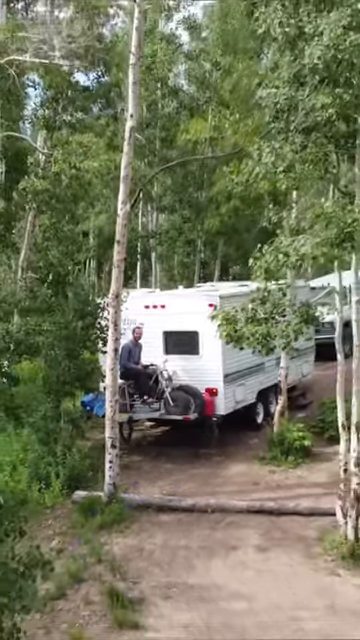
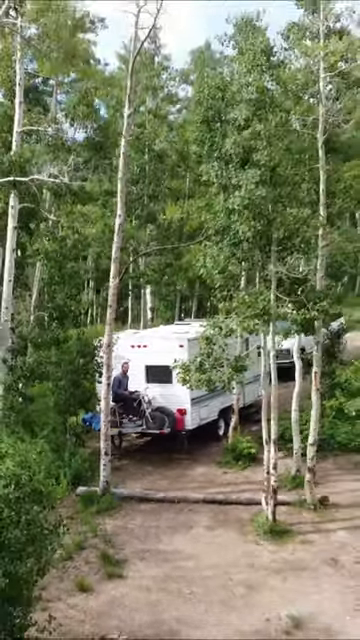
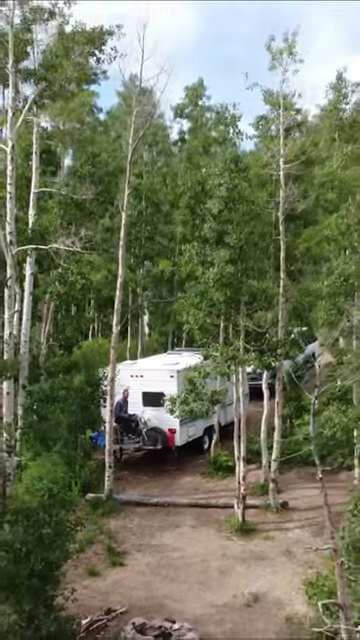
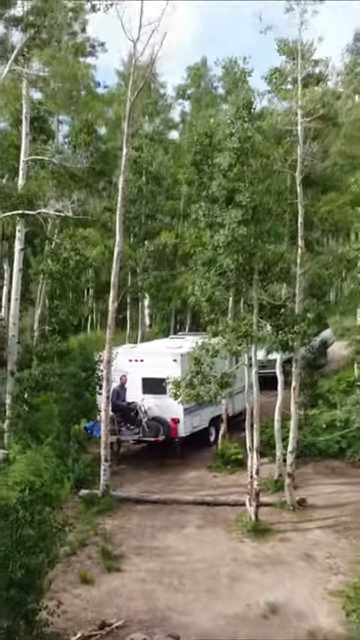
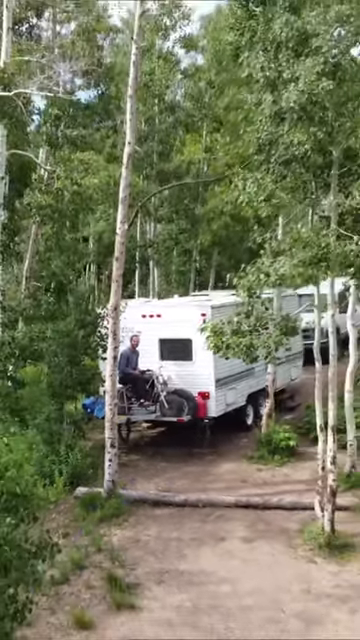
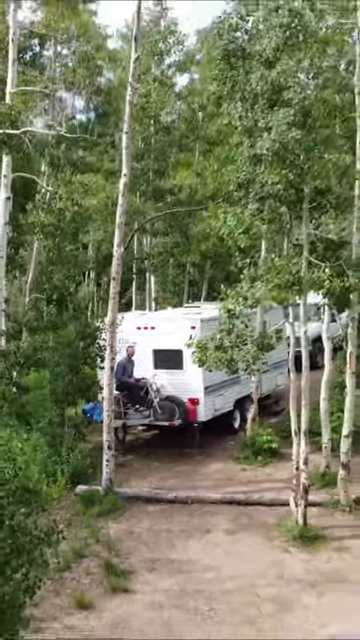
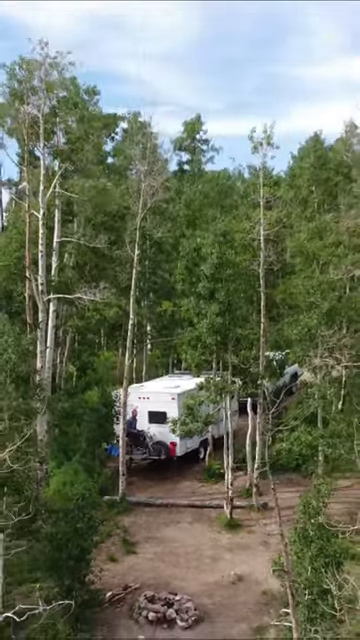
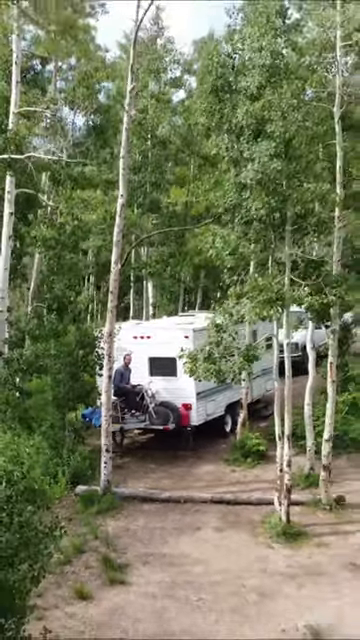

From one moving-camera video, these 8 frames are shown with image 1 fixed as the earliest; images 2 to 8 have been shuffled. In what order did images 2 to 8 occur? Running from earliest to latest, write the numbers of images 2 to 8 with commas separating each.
5, 6, 8, 2, 4, 3, 7
